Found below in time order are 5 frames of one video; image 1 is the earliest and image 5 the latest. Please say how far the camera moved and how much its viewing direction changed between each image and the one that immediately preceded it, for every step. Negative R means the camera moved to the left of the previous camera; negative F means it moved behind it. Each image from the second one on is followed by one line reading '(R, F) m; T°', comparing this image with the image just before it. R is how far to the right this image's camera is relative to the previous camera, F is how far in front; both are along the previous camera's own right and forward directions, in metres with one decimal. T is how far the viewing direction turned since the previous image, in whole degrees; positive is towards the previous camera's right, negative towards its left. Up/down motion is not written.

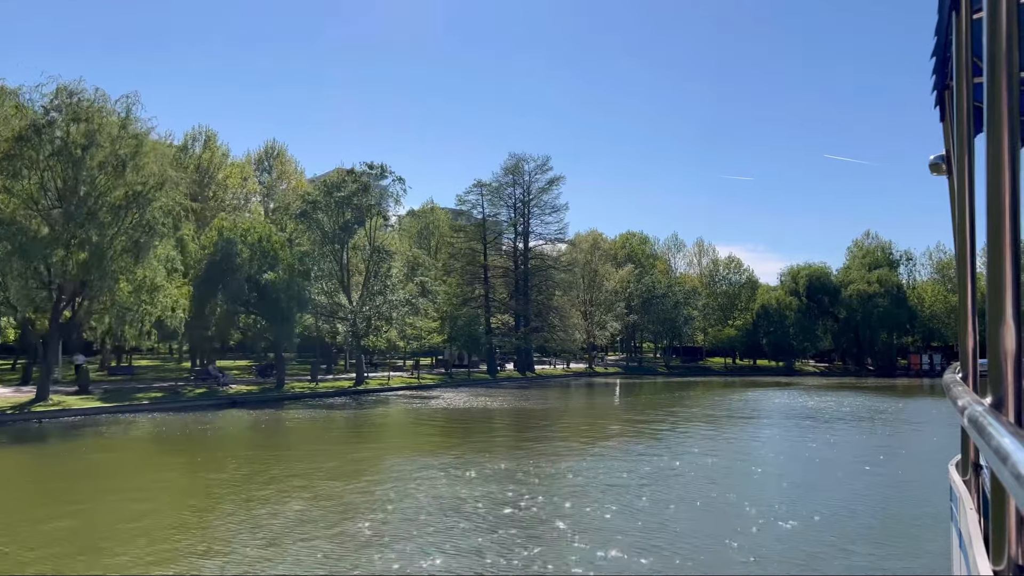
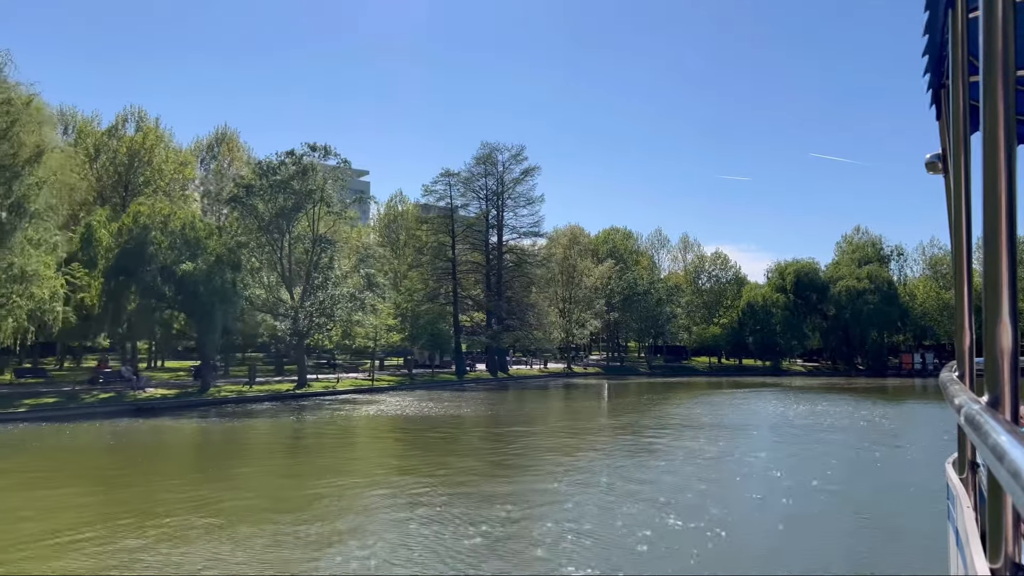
(+1.5, +2.9) m; 0°
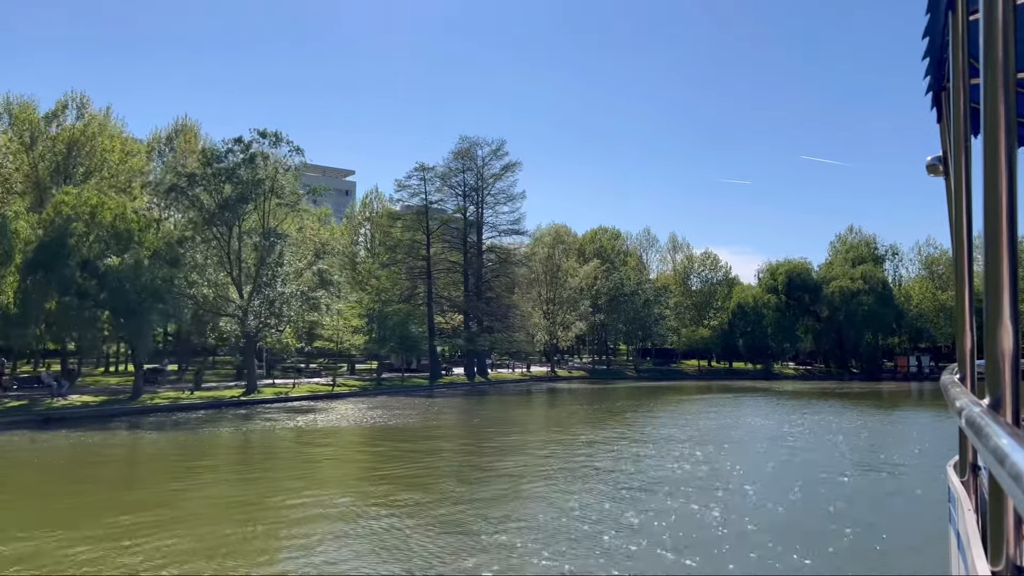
(+1.1, +2.3) m; 0°
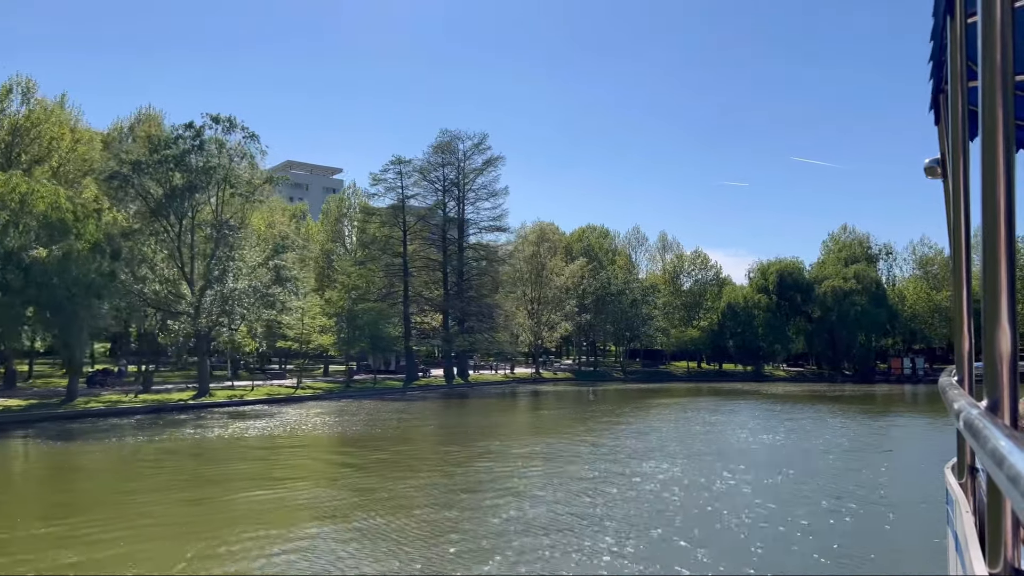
(+0.9, +1.8) m; 0°
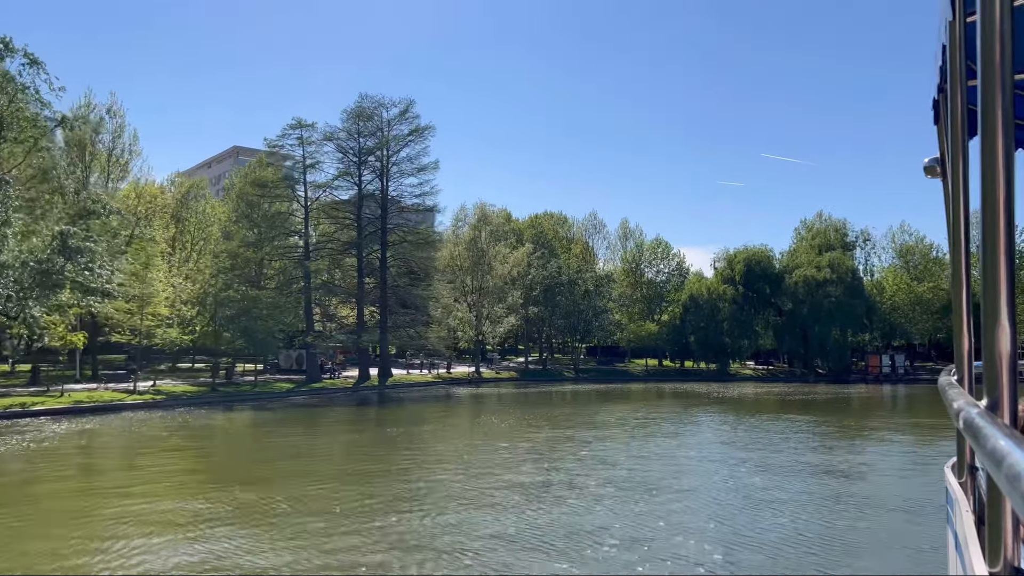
(+3.1, +6.4) m; +1°
